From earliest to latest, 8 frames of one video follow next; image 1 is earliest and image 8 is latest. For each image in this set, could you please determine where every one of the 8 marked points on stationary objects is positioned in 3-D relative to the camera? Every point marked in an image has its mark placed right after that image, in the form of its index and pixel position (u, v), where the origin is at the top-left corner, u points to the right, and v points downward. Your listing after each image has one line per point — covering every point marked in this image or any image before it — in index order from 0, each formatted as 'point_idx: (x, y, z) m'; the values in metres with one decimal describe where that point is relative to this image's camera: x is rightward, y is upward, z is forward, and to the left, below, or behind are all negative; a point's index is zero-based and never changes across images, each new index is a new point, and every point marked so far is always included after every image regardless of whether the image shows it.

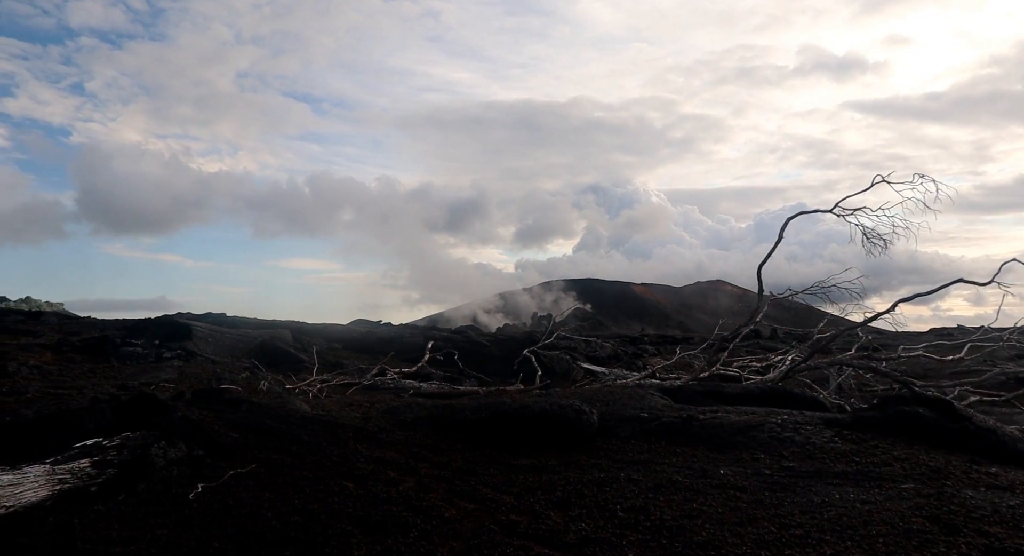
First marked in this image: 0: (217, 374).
0: (-5.5, -1.8, +12.7) m
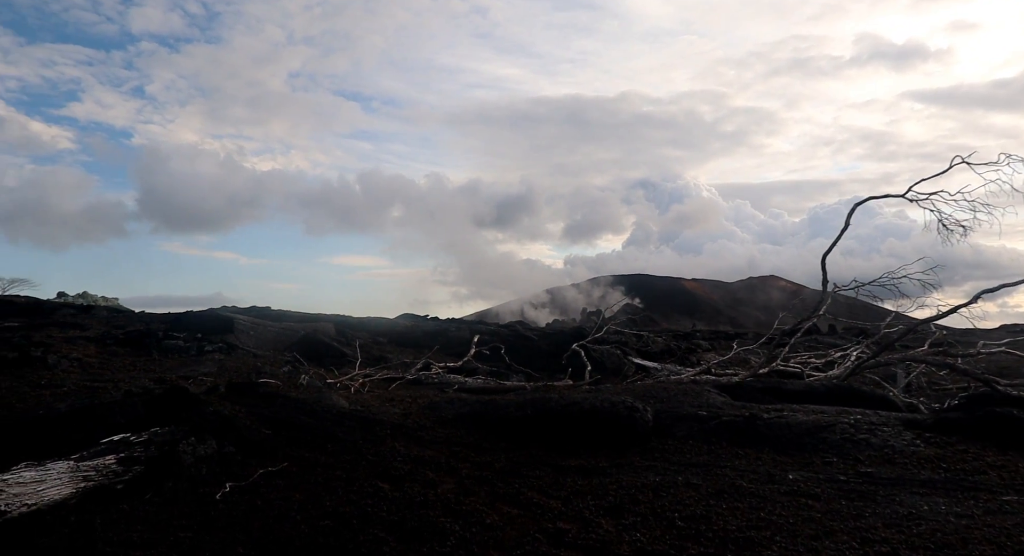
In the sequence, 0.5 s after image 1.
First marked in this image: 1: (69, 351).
0: (-4.7, -1.7, +12.4) m
1: (-7.2, -1.2, +10.9) m
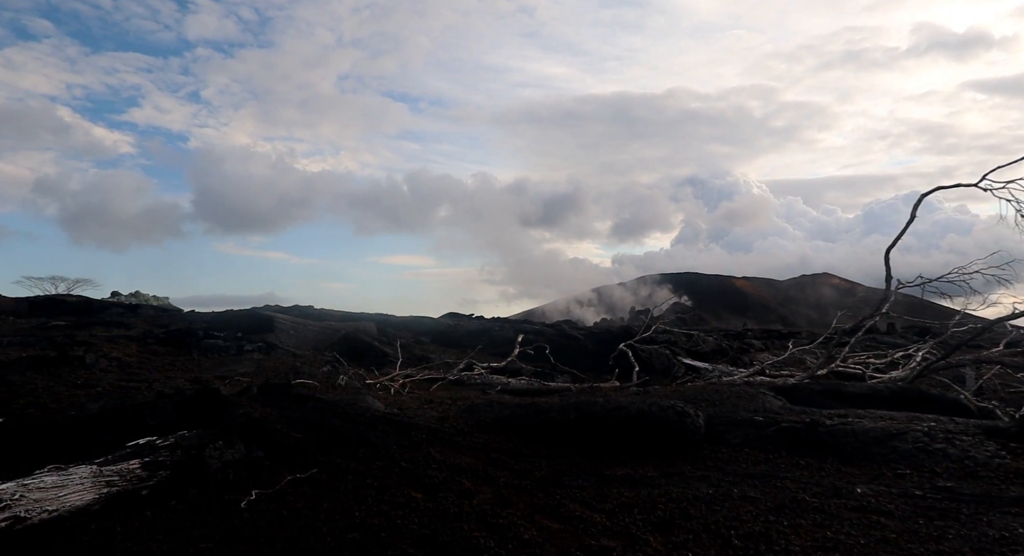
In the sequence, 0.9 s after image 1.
0: (-3.9, -1.6, +12.2) m
1: (-6.6, -1.2, +10.9) m
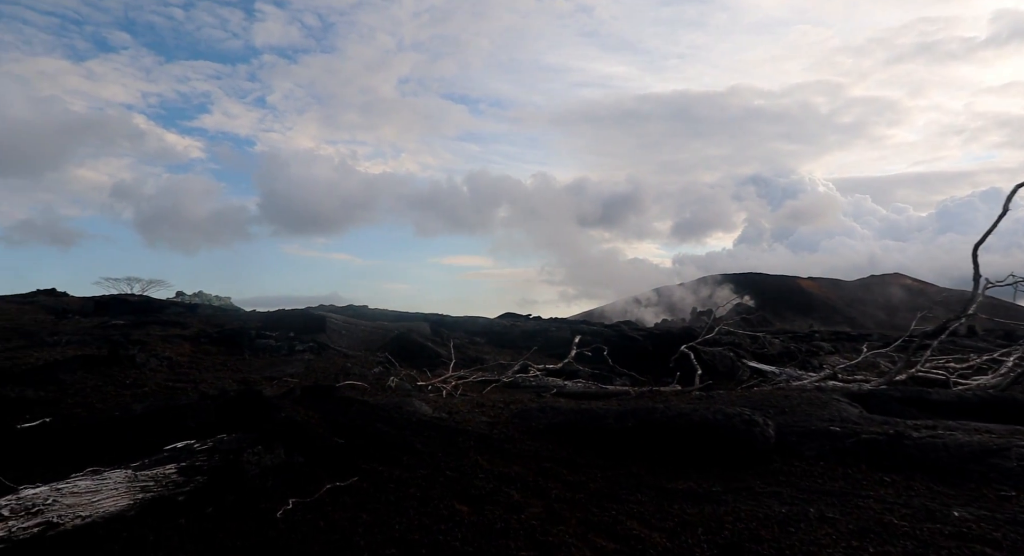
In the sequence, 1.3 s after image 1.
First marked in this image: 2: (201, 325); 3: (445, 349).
0: (-3.0, -1.6, +12.0) m
1: (-5.7, -1.2, +11.0) m
2: (-6.7, -1.0, +14.4) m
3: (-1.6, -1.7, +15.9) m
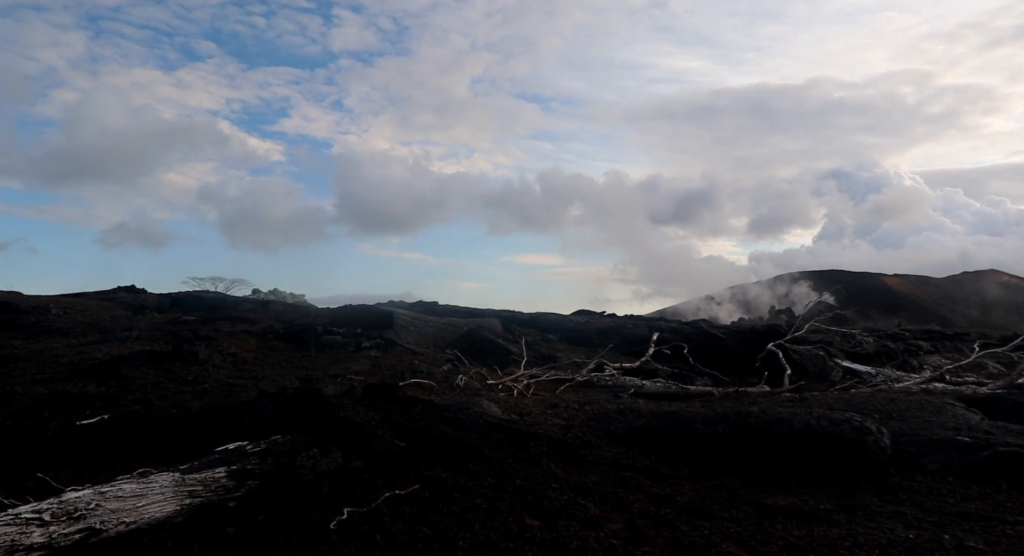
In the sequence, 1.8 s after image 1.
0: (-1.7, -1.5, +11.6) m
1: (-4.5, -1.1, +10.8) m
2: (-5.1, -0.9, +14.3) m
3: (+0.1, -1.5, +15.3) m
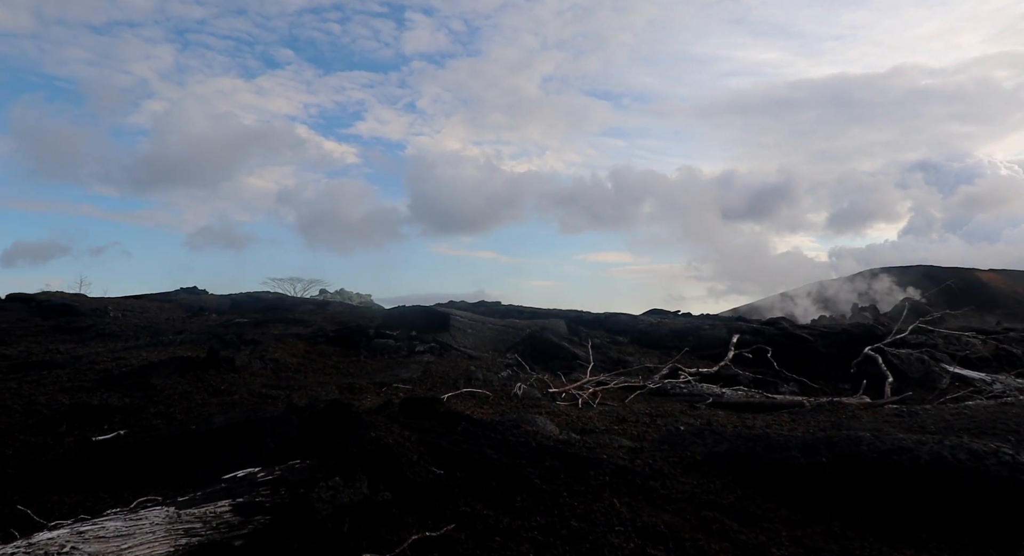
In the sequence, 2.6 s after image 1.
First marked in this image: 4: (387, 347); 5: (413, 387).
0: (-0.7, -1.5, +10.6) m
1: (-3.6, -1.1, +10.2) m
2: (-3.8, -0.9, +13.8) m
3: (+1.5, -1.5, +14.1) m
4: (-2.1, -1.2, +11.6) m
5: (-1.4, -1.5, +9.3) m
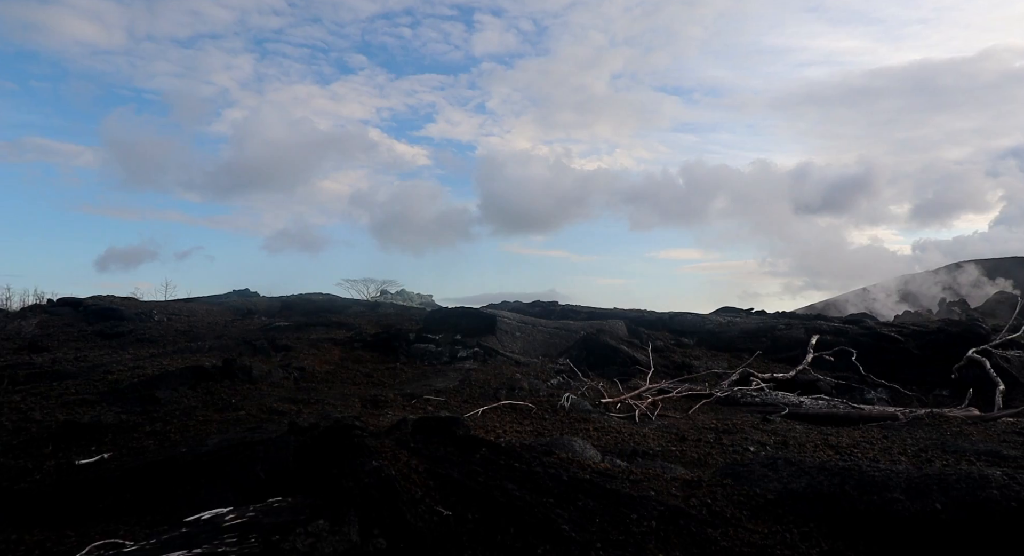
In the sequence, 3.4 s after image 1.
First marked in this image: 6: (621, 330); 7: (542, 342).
0: (-0.1, -1.5, +9.6) m
1: (-3.0, -1.2, +9.5) m
2: (-2.9, -1.0, +13.1) m
3: (+2.5, -1.4, +12.9) m
4: (-1.4, -1.2, +10.8) m
5: (-0.8, -1.5, +8.3) m
6: (+2.2, -1.1, +14.0) m
7: (+0.6, -1.2, +12.6) m
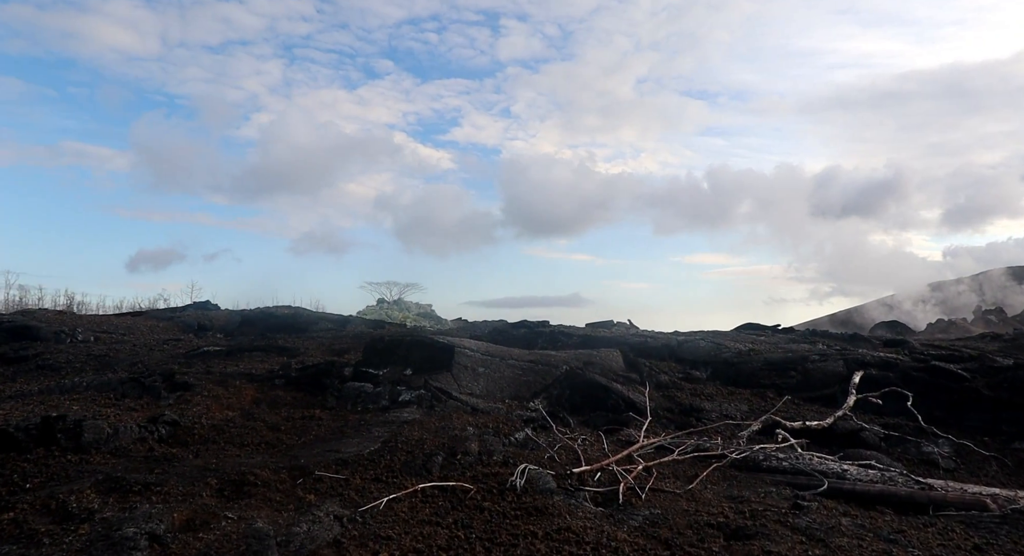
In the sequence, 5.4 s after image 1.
0: (-0.6, -1.8, +7.3) m
1: (-3.6, -1.4, +7.2) m
2: (-3.3, -1.2, +10.8) m
3: (+2.0, -1.8, +10.5) m
4: (-1.9, -1.5, +8.5) m
5: (-1.5, -1.8, +6.0) m
6: (+1.8, -1.4, +11.6) m
7: (+0.1, -1.5, +10.3) m
